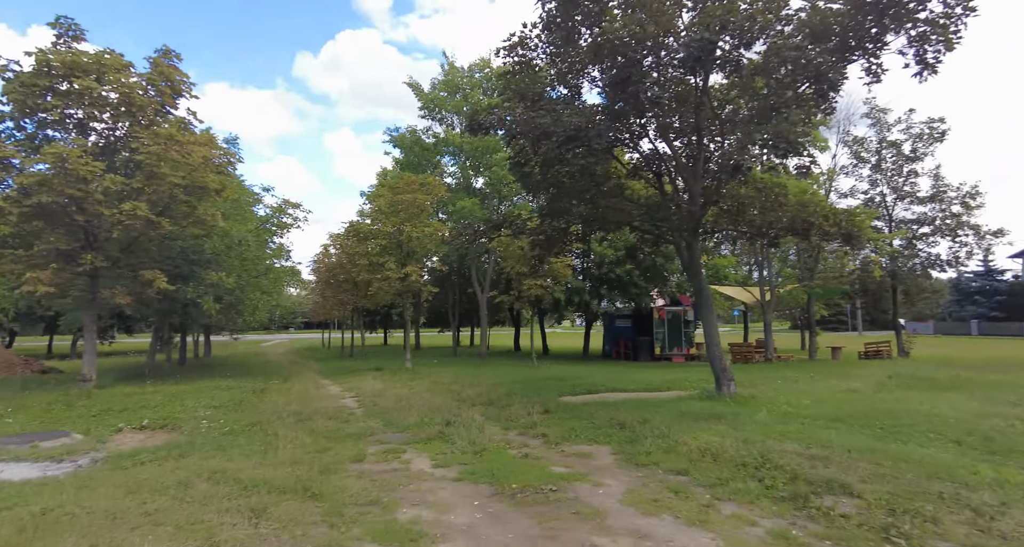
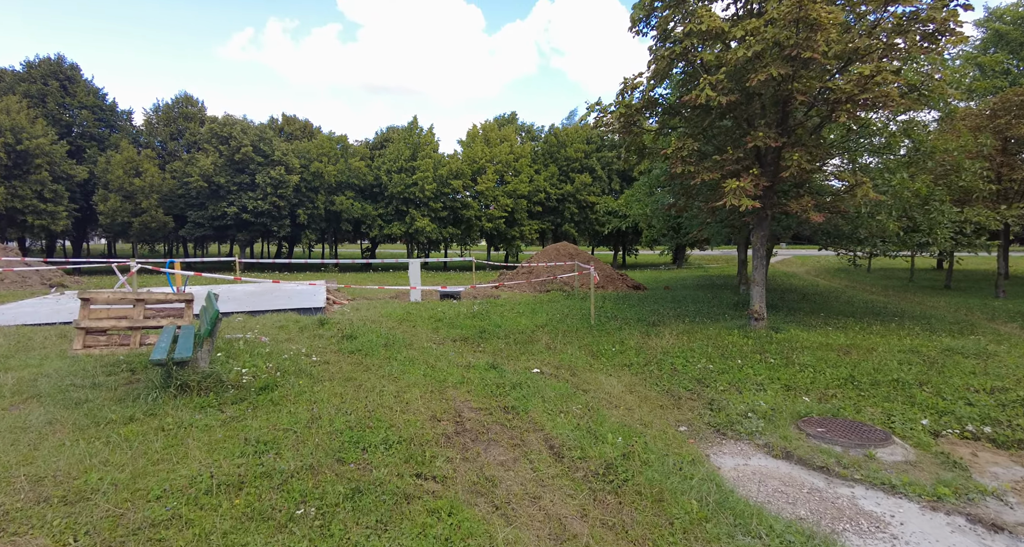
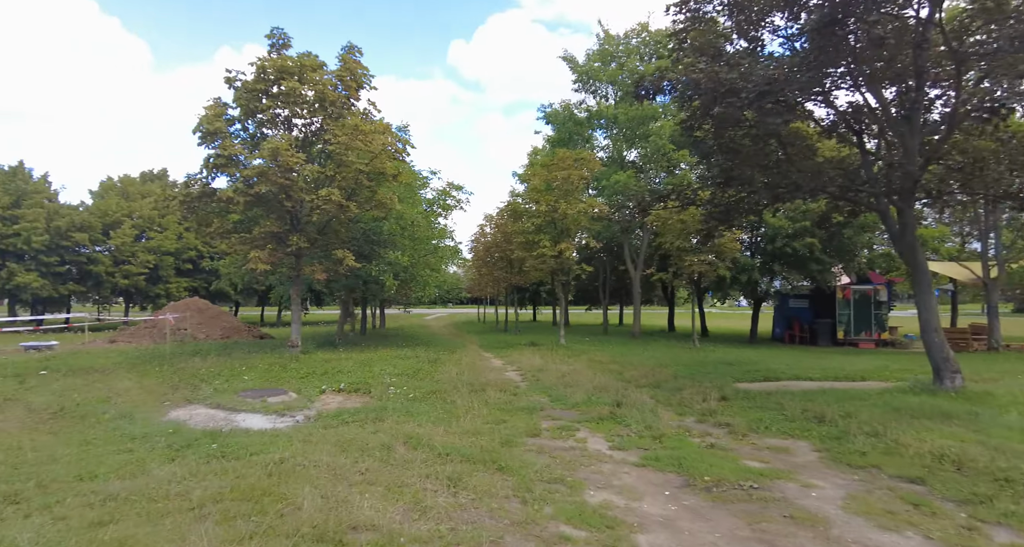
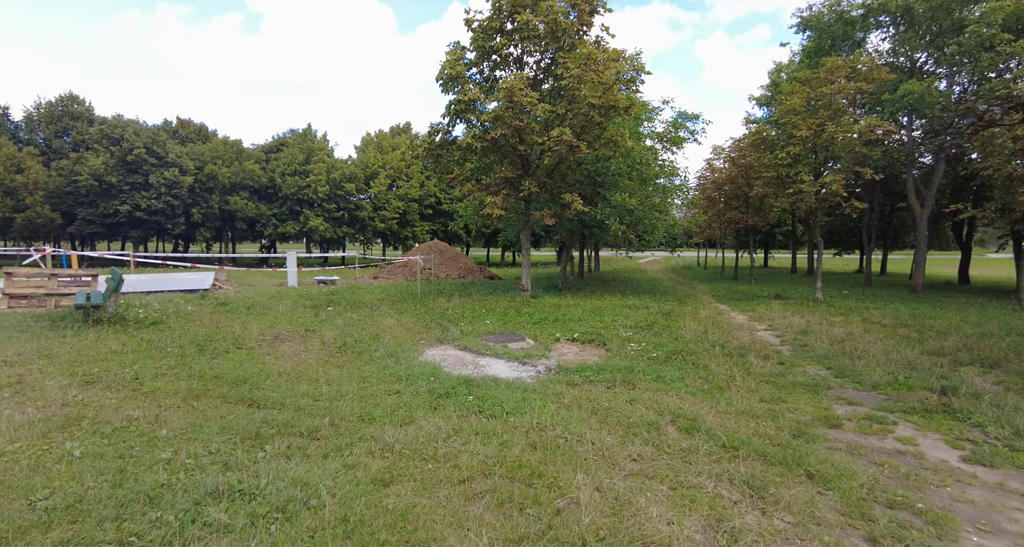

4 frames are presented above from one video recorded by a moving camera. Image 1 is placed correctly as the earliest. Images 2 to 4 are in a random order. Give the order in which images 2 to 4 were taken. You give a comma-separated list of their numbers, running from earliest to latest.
3, 4, 2
